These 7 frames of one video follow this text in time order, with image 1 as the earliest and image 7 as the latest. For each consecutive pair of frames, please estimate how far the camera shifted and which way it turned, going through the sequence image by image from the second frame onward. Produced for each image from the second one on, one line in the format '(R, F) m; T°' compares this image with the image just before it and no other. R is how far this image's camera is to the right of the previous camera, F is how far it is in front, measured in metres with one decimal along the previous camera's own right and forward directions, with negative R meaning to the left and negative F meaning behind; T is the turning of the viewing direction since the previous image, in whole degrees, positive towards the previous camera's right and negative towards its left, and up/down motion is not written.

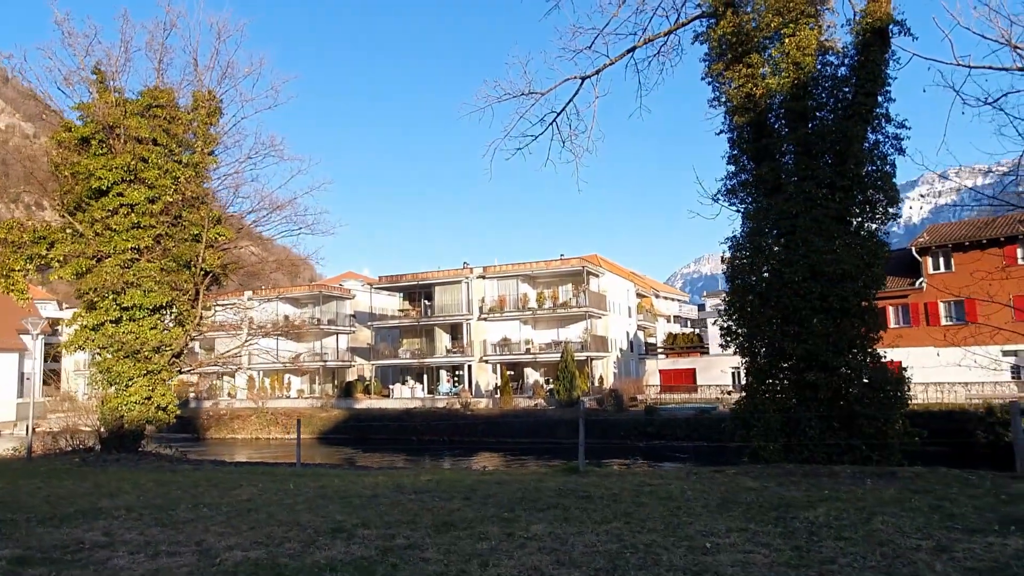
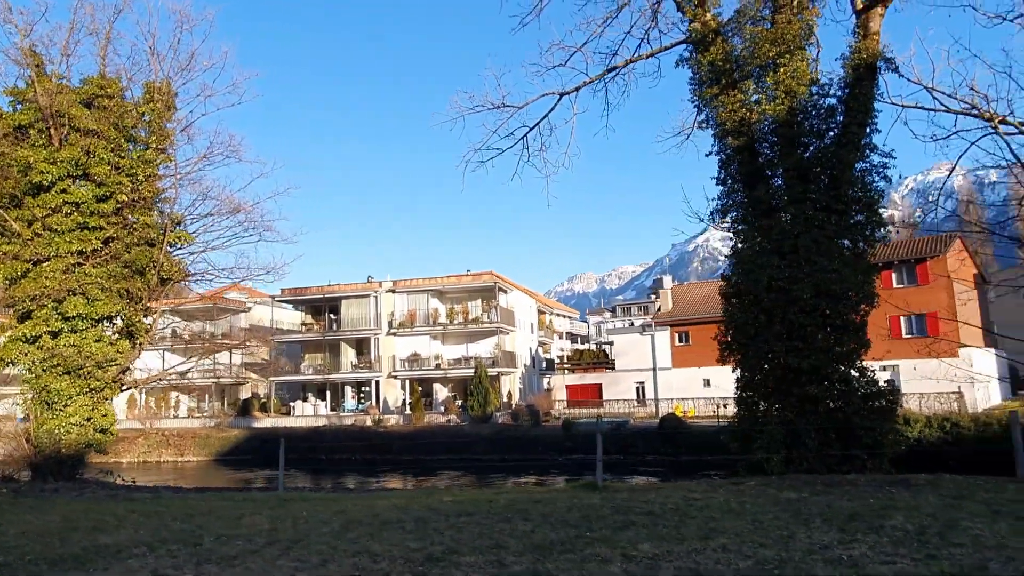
(-2.5, +0.5) m; +11°
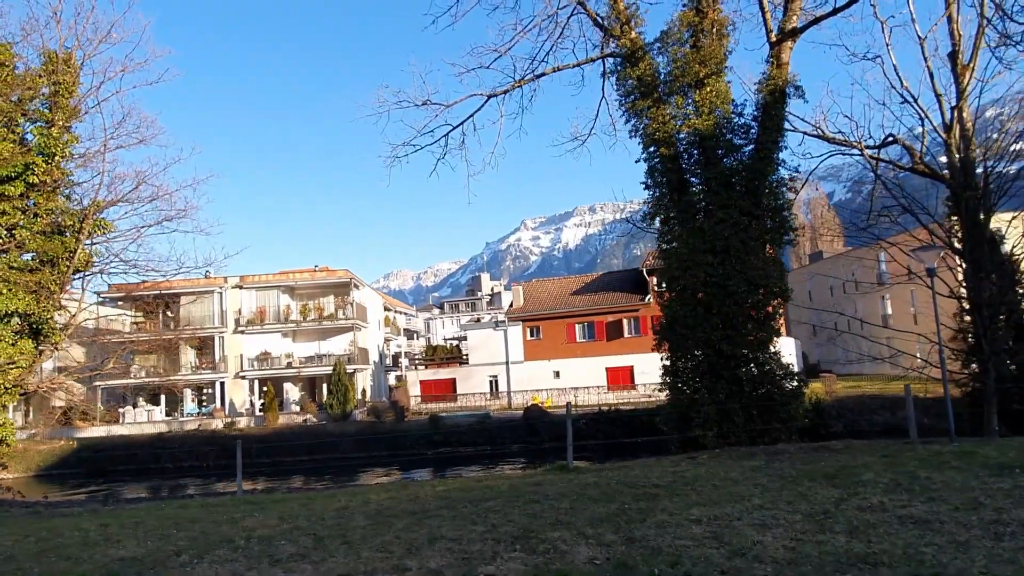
(-3.0, -0.1) m; +15°
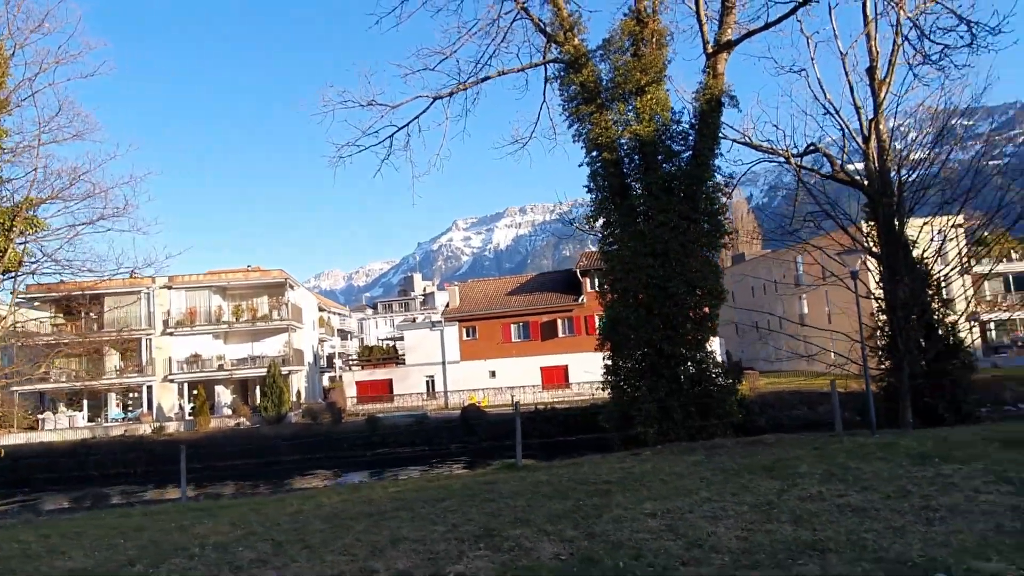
(-0.4, -0.2) m; +5°
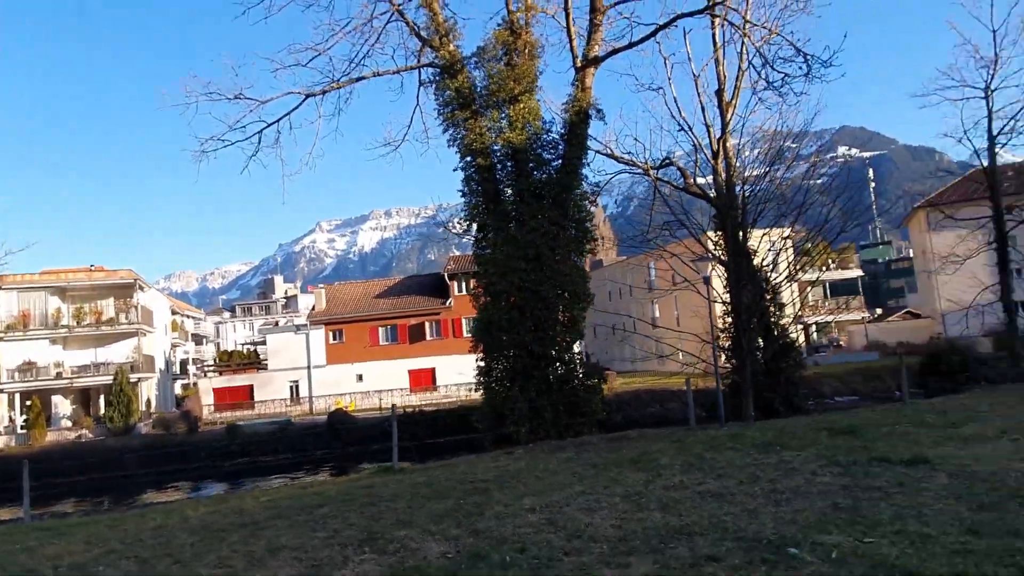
(-0.2, -0.2) m; +10°
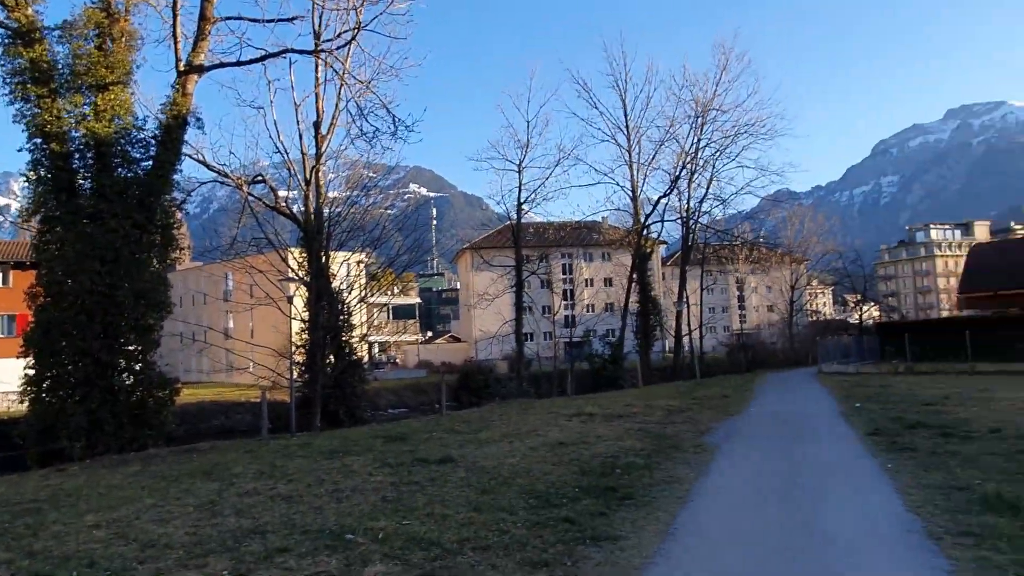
(-0.5, -1.1) m; +30°
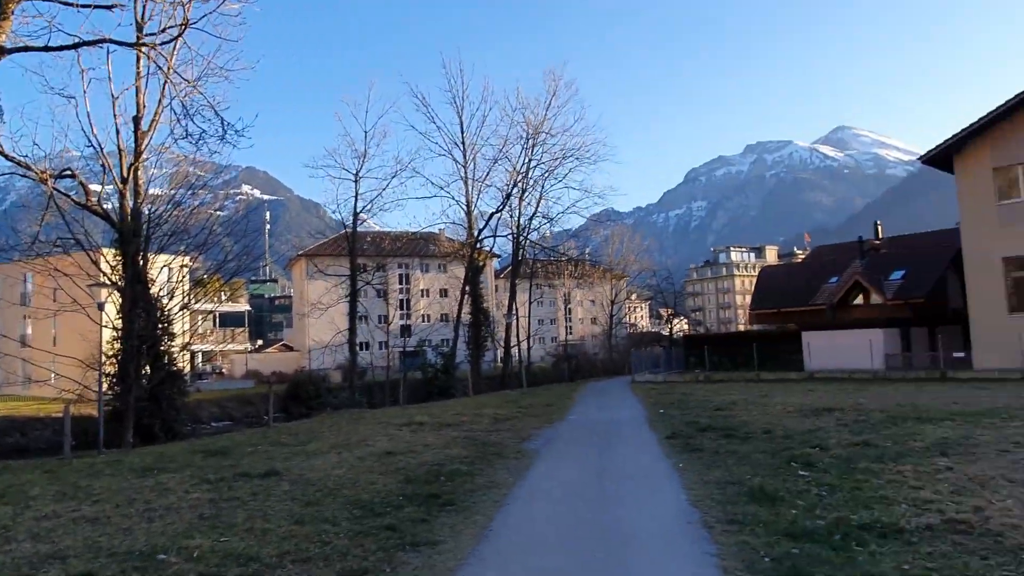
(+0.1, -0.2) m; +12°
